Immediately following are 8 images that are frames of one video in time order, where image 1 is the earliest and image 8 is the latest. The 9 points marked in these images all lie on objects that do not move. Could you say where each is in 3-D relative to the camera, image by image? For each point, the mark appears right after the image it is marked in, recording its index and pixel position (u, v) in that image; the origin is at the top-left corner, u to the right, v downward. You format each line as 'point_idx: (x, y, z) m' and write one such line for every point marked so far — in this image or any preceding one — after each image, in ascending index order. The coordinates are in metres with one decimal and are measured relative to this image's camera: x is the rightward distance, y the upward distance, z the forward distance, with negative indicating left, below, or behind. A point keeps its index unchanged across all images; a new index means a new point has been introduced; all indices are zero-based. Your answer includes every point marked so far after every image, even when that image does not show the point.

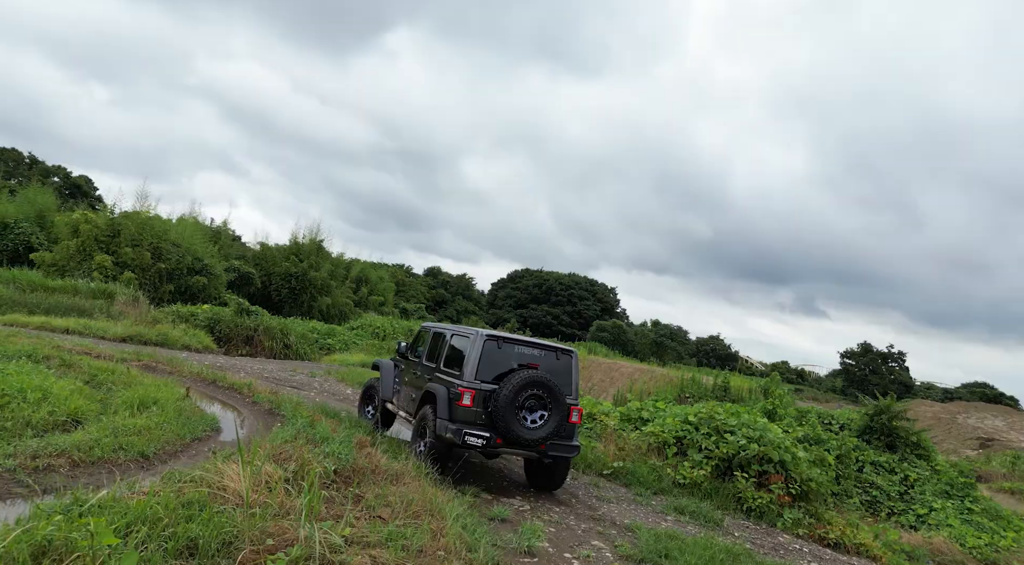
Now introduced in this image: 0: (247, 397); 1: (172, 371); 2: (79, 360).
0: (-3.9, -1.7, +10.9) m
1: (-5.6, -1.4, +12.1) m
2: (-6.3, -1.1, +10.8) m
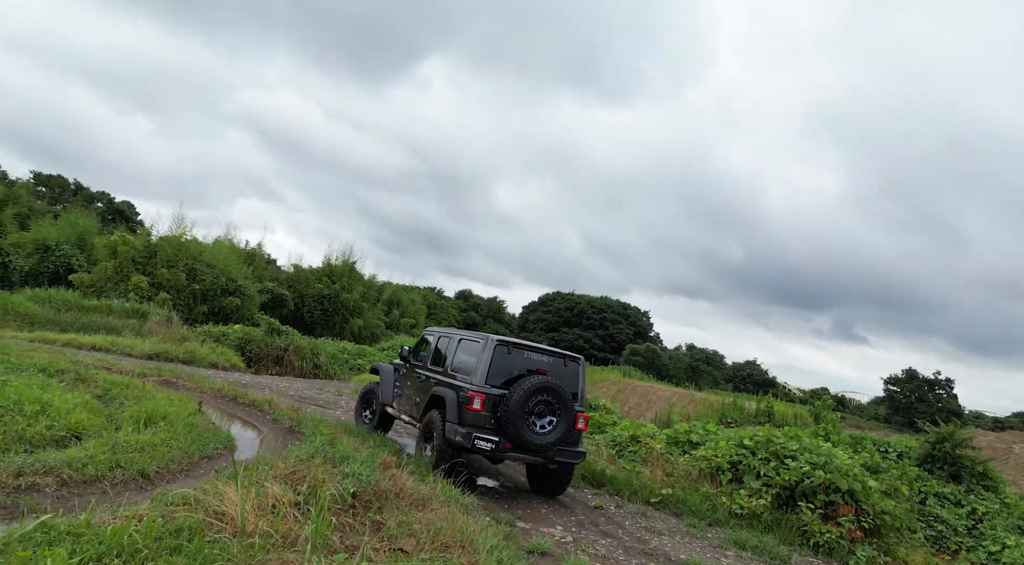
0: (-3.4, -1.8, +10.3) m
1: (-5.0, -1.6, +11.6) m
2: (-5.8, -1.3, +10.3) m
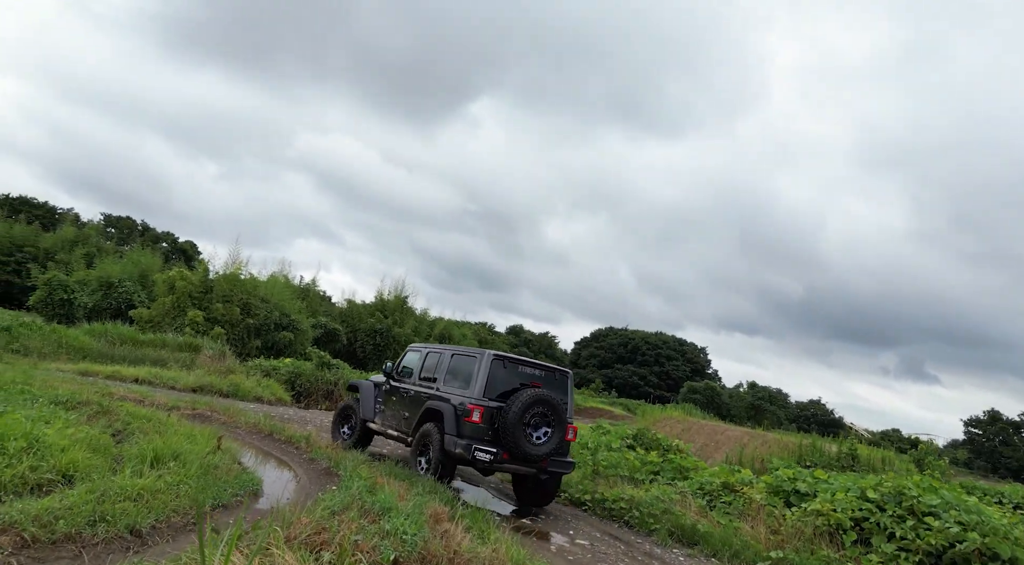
0: (-2.6, -2.1, +9.2) m
1: (-4.1, -2.0, +10.6) m
2: (-5.0, -1.6, +9.4) m
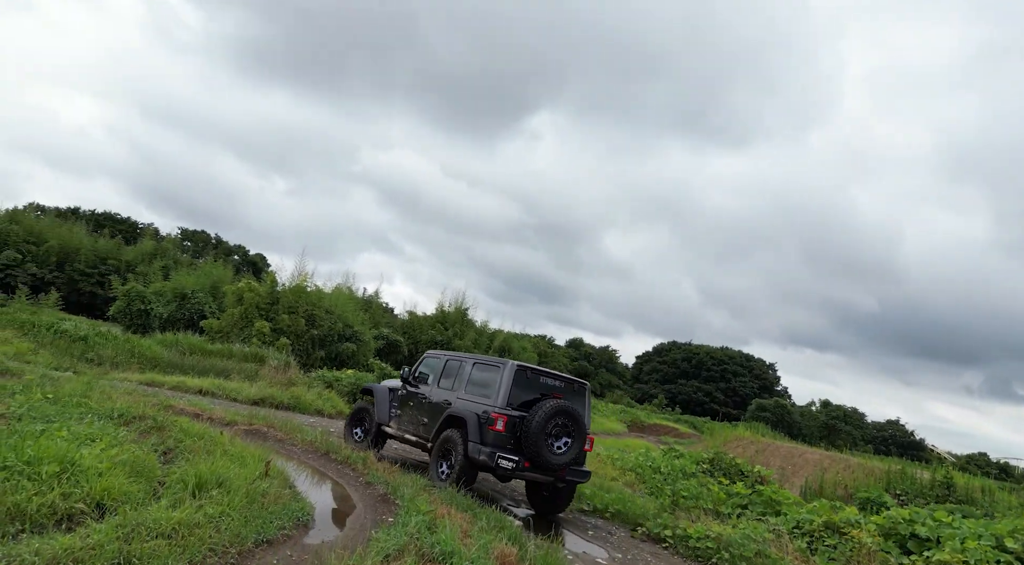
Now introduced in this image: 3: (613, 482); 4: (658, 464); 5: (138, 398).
0: (-1.8, -2.3, +8.7) m
1: (-3.1, -2.1, +10.2) m
2: (-4.1, -1.7, +9.1) m
3: (+1.7, -3.3, +12.0) m
4: (+2.6, -3.2, +12.9) m
5: (-5.8, -1.8, +11.4) m
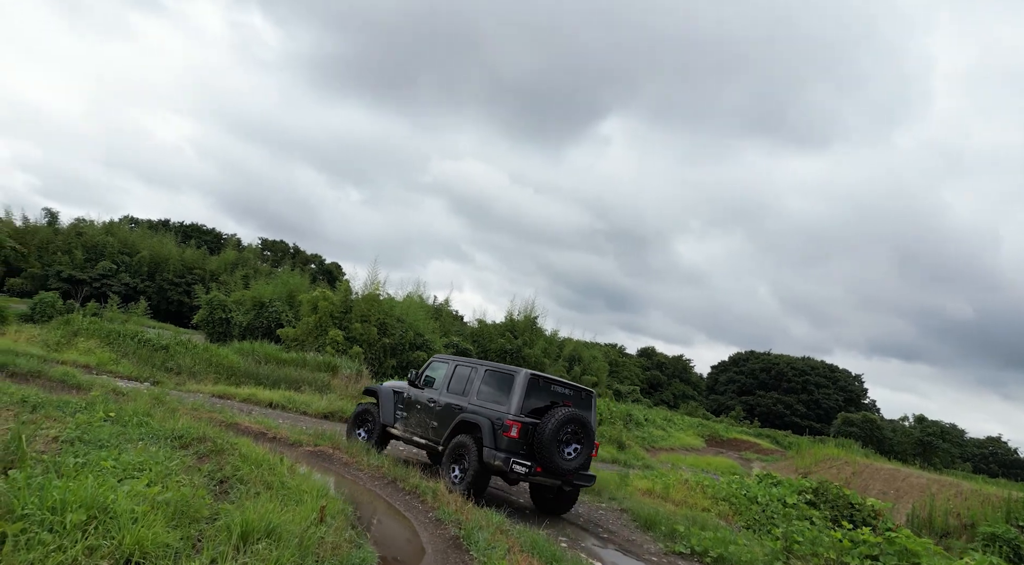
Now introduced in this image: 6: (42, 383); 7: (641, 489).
0: (-0.9, -2.4, +7.9) m
1: (-2.1, -2.3, +9.5) m
2: (-3.2, -1.9, +8.5) m
3: (+2.9, -3.4, +10.8) m
4: (+3.9, -3.4, +11.7) m
5: (-4.6, -2.0, +11.0) m
6: (-7.5, -1.6, +11.8) m
7: (+2.1, -3.3, +11.8) m
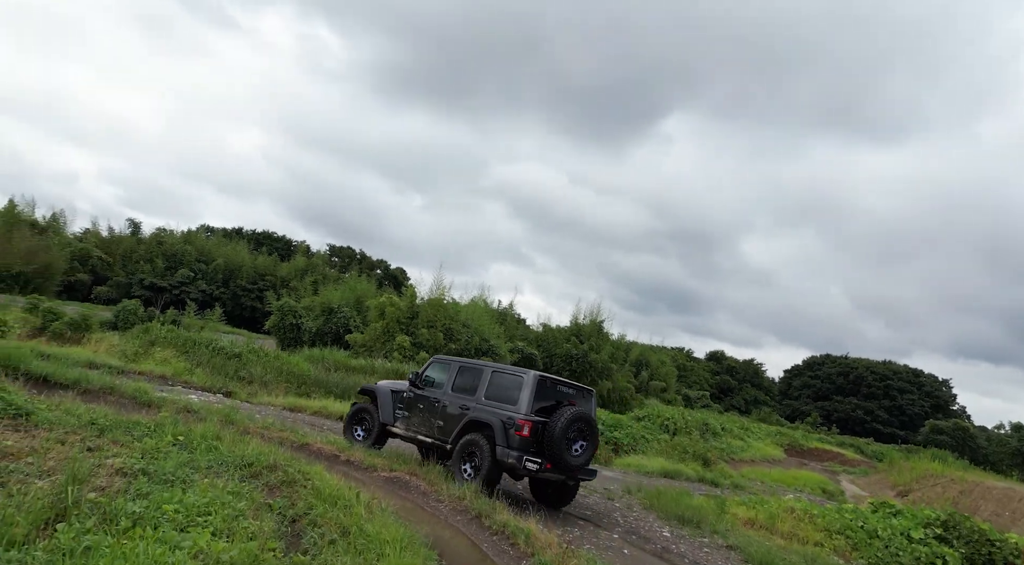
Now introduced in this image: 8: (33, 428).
0: (+0.1, -2.5, +7.1) m
1: (-1.0, -2.4, +8.8) m
2: (-2.2, -2.0, +7.9) m
3: (+4.1, -3.5, +9.7) m
4: (+5.1, -3.5, +10.5) m
5: (-3.4, -2.2, +10.5) m
6: (-6.2, -1.9, +11.6) m
7: (+3.4, -3.4, +10.7) m
8: (-5.3, -1.6, +8.1) m
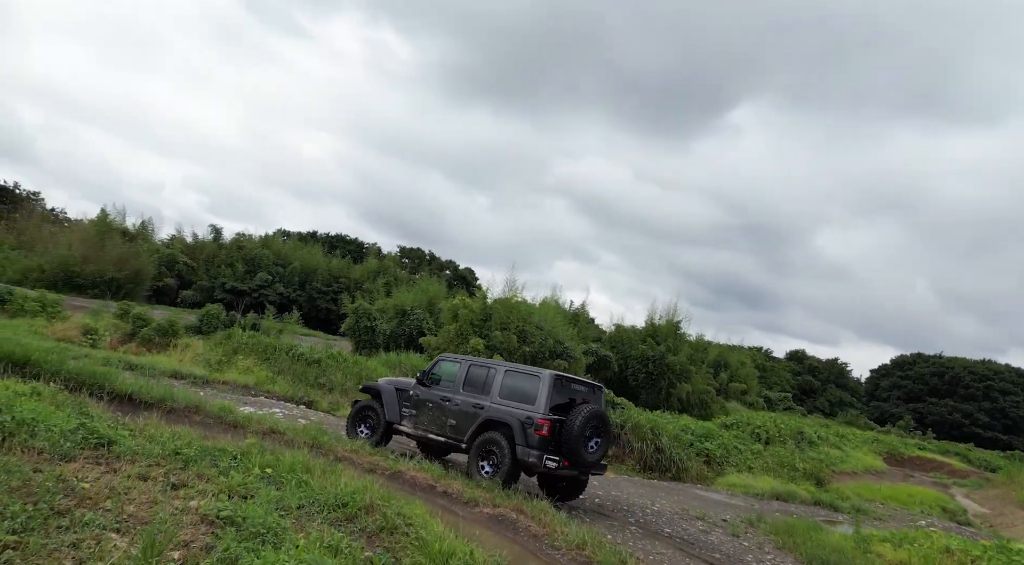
0: (+1.2, -2.7, +6.0) m
1: (+0.3, -2.6, +7.8) m
2: (-1.0, -2.2, +7.0) m
3: (+5.4, -3.6, +8.2) m
4: (+6.5, -3.5, +8.9) m
5: (-1.9, -2.3, +9.7) m
6: (-4.7, -2.1, +11.0) m
7: (+4.8, -3.5, +9.3) m
8: (-4.0, -1.8, +7.5) m
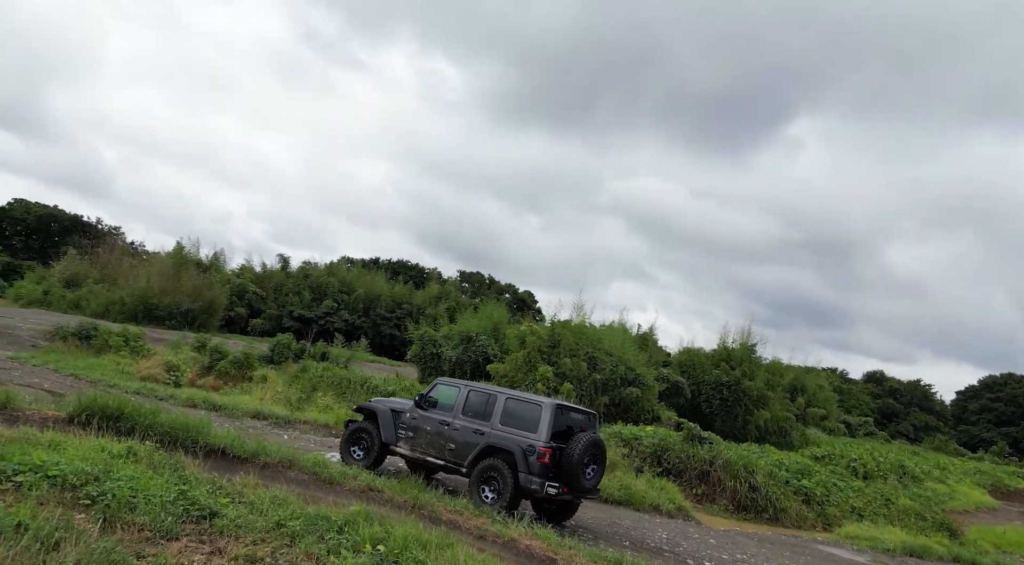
0: (+2.4, -3.1, +5.0) m
1: (+1.6, -3.1, +6.9) m
2: (+0.3, -2.7, +6.2) m
3: (+6.8, -4.0, +6.8) m
4: (+7.9, -3.9, +7.4) m
5: (-0.5, -2.9, +8.9) m
6: (-3.1, -2.8, +10.5) m
7: (+6.2, -4.0, +7.9) m
8: (-2.7, -2.4, +6.9) m
